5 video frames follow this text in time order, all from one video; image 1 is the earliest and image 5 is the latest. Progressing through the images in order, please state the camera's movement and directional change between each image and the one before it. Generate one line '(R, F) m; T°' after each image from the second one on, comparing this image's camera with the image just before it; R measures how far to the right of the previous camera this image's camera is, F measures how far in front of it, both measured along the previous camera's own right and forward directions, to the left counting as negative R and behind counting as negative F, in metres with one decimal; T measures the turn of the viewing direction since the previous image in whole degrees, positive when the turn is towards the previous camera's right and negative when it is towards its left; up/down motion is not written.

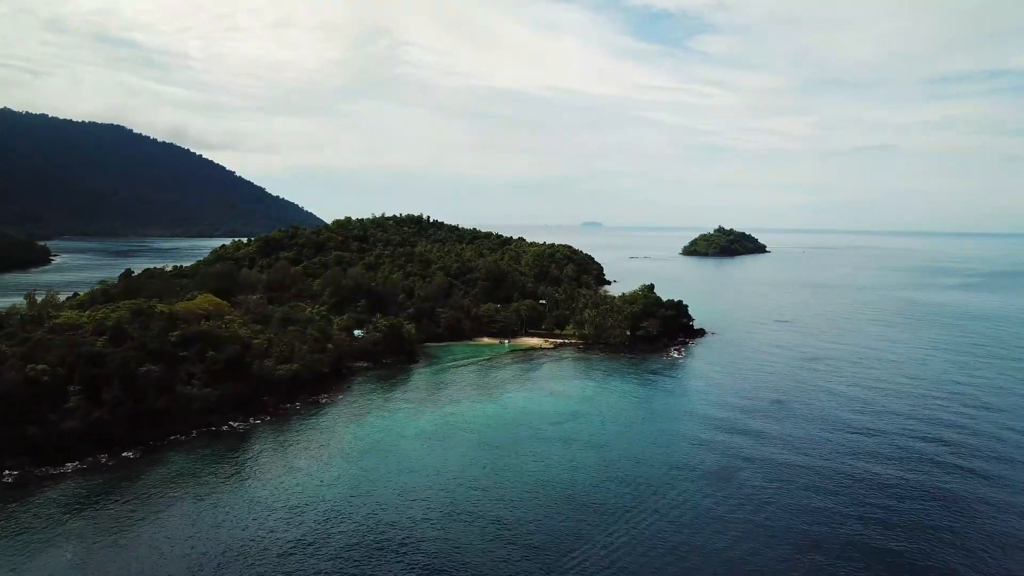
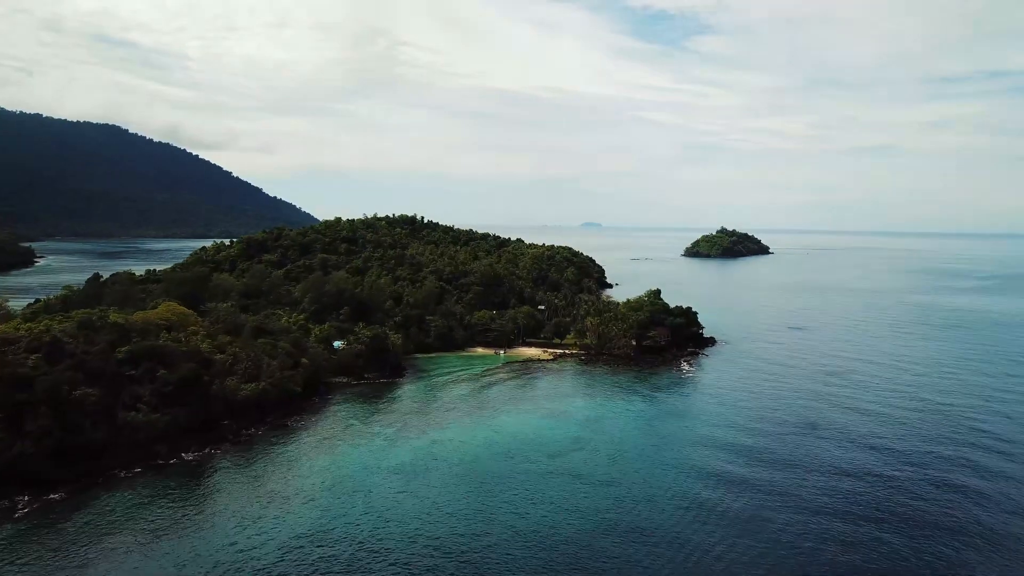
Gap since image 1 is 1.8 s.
(+0.3, +5.3) m; 0°
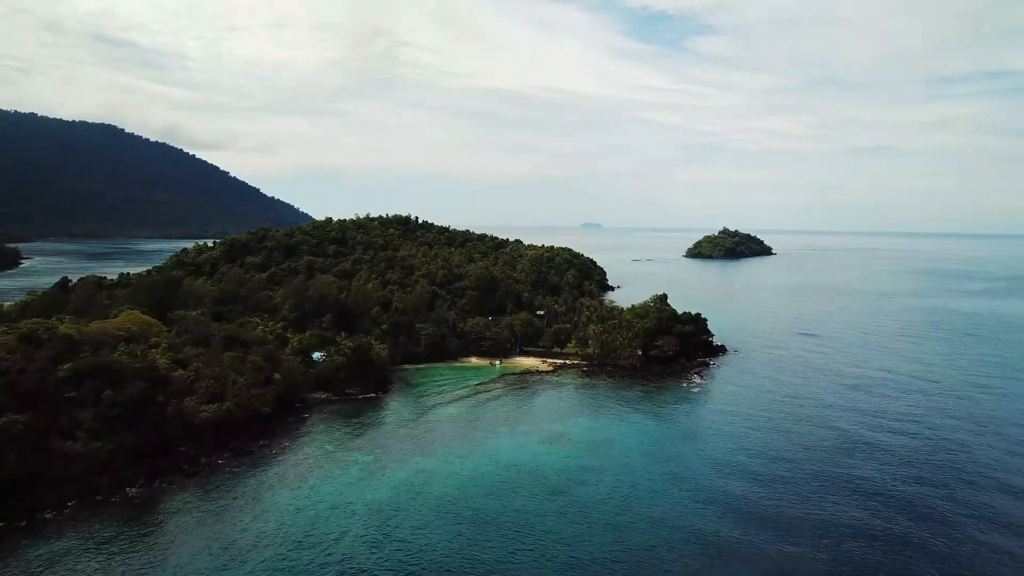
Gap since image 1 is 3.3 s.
(+0.3, +4.6) m; 0°
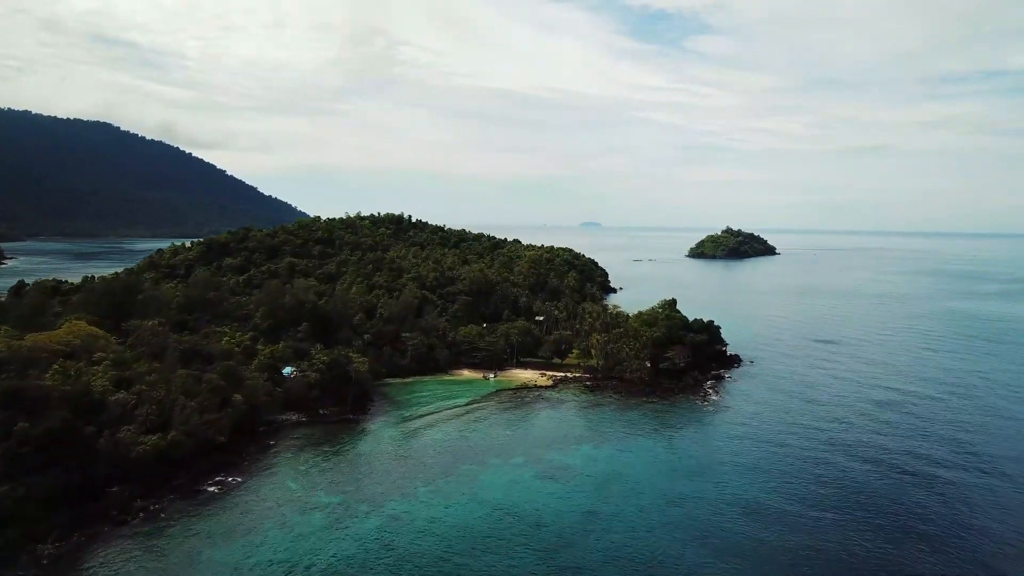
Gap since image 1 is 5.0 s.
(+0.3, +5.5) m; 0°
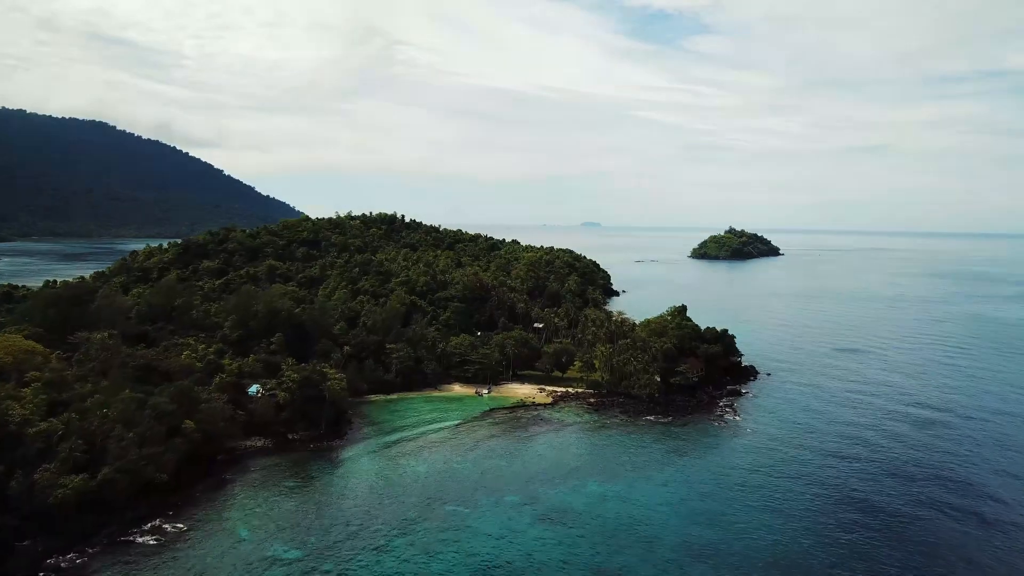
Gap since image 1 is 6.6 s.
(+0.3, +5.0) m; 0°
